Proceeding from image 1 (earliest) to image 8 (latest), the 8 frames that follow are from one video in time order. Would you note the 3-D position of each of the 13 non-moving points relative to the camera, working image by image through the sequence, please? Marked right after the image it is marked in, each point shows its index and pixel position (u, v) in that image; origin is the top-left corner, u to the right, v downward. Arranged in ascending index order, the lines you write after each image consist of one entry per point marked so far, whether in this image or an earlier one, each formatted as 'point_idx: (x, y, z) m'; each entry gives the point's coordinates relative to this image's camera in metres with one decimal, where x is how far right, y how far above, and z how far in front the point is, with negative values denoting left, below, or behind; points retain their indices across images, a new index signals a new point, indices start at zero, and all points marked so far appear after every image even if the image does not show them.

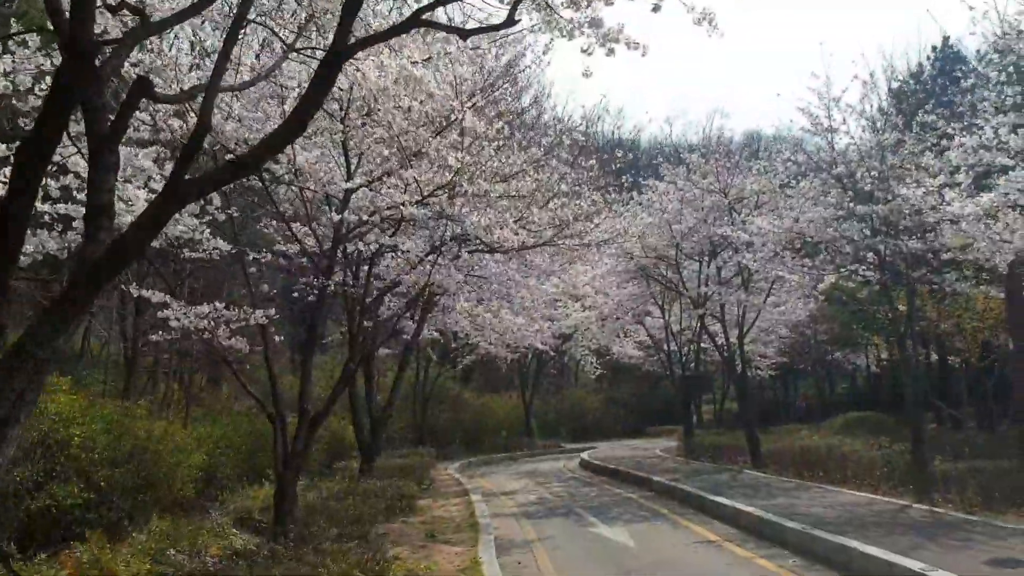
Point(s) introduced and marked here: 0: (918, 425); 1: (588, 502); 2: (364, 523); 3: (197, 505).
0: (+6.8, -2.3, +16.3) m
1: (+1.4, -4.0, +18.1) m
2: (-1.8, -2.9, +12.0) m
3: (-4.2, -2.9, +13.0) m
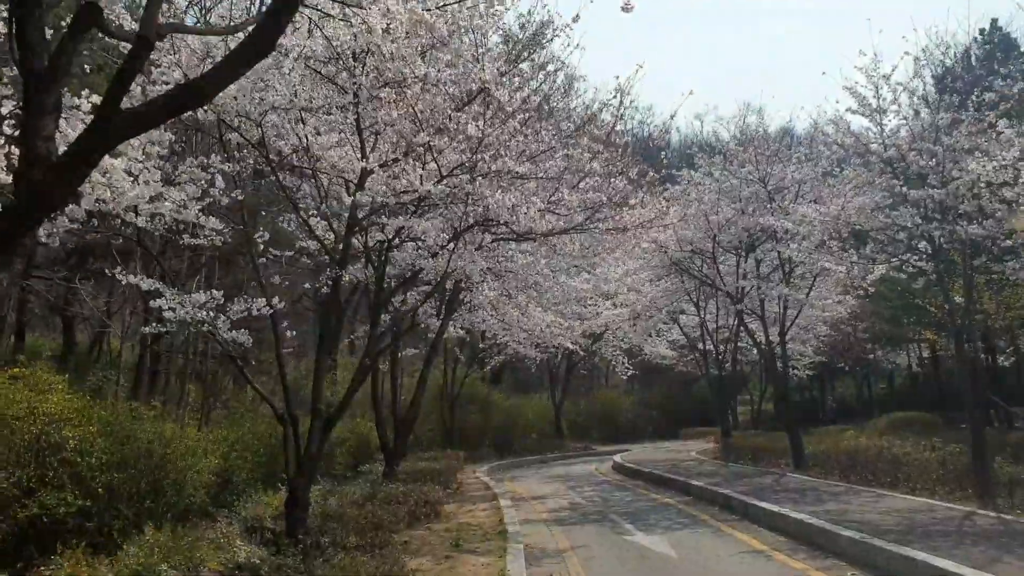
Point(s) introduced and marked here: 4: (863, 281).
0: (+7.3, -2.1, +15.2) m
1: (+2.0, -3.9, +17.2) m
2: (-1.5, -2.8, +11.2) m
3: (-3.8, -2.8, +12.3) m
4: (+6.0, +0.1, +16.7) m
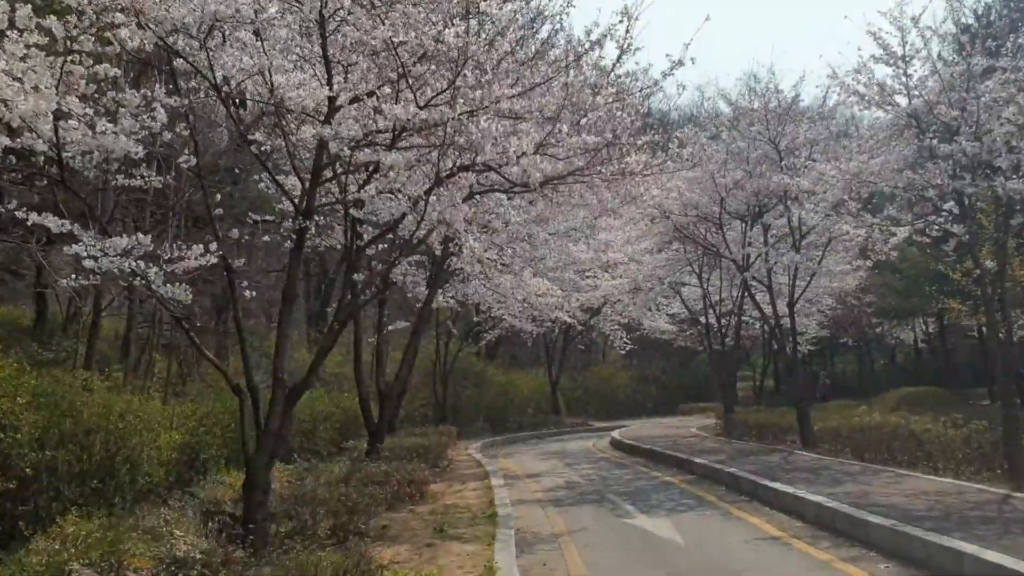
0: (+7.2, -1.6, +14.1) m
1: (+1.9, -3.3, +16.1) m
2: (-1.6, -2.4, +10.0) m
3: (-4.0, -2.3, +11.1) m
4: (+5.9, +0.7, +15.5) m
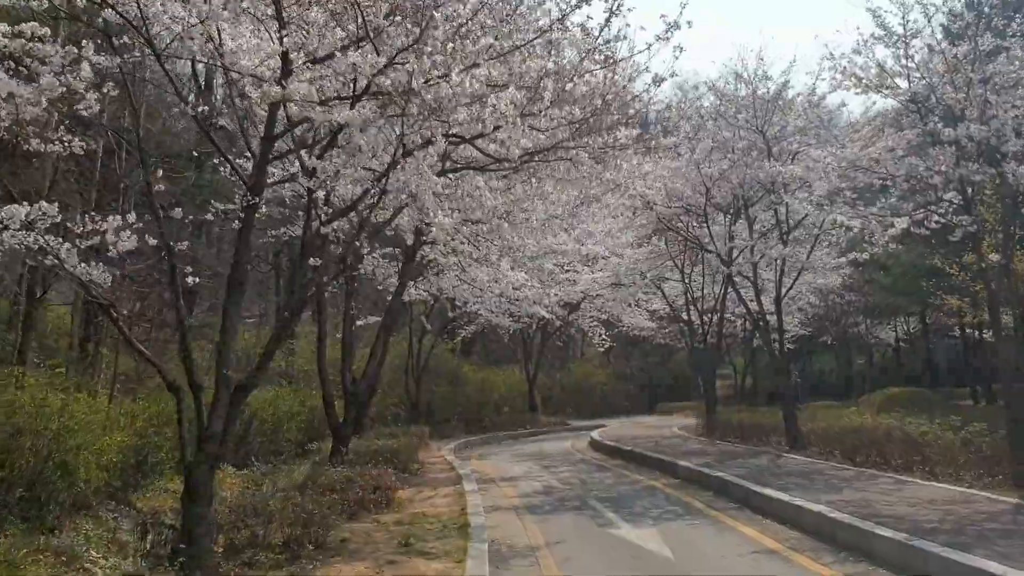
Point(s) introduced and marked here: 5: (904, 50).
0: (+6.8, -1.6, +13.3) m
1: (+1.5, -3.2, +15.2) m
2: (-1.8, -2.2, +9.0) m
3: (-4.2, -2.2, +10.1) m
4: (+5.6, +0.7, +14.7) m
5: (+5.4, +3.3, +13.3) m
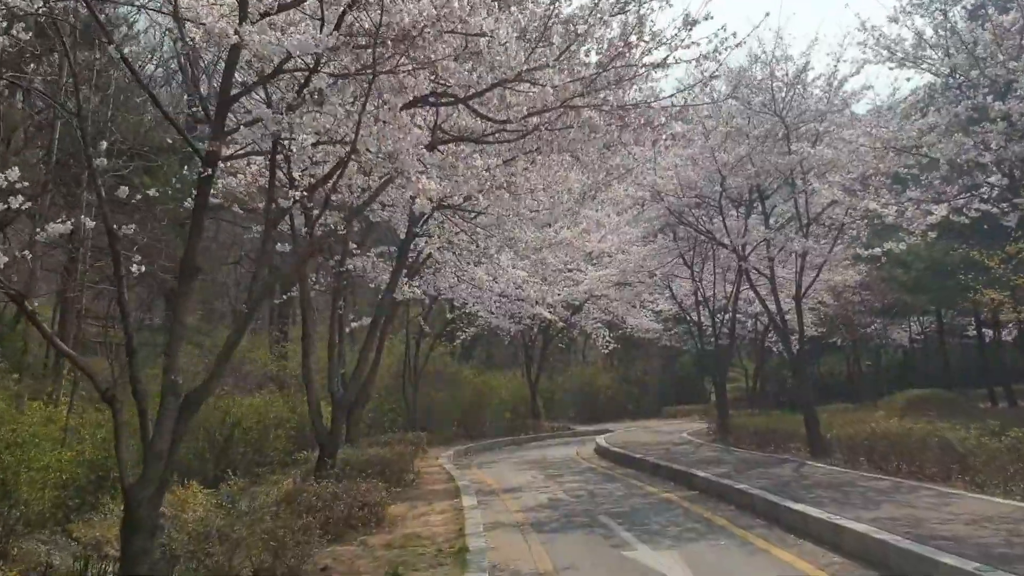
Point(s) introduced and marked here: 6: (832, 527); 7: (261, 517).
0: (+6.9, -1.5, +12.1) m
1: (+1.5, -3.1, +13.9) m
2: (-1.8, -2.2, +7.8) m
3: (-4.2, -2.1, +8.8) m
4: (+5.6, +0.8, +13.4) m
5: (+5.4, +3.4, +12.1) m
6: (+3.2, -2.4, +9.9) m
7: (-2.4, -2.2, +9.4) m
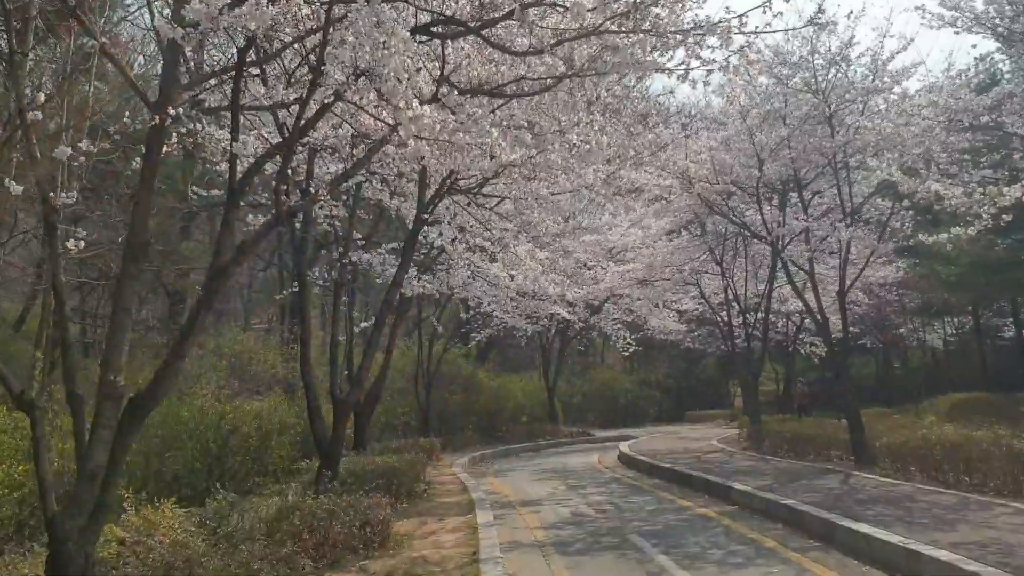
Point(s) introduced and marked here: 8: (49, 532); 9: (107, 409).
0: (+7.1, -1.3, +10.6) m
1: (+1.8, -3.0, +12.5) m
2: (-1.6, -2.1, +6.5) m
3: (-4.0, -2.0, +7.5) m
4: (+5.8, +0.9, +12.0) m
5: (+5.6, +3.5, +10.7) m
6: (+3.4, -2.3, +8.5) m
7: (-2.3, -2.1, +8.1) m
8: (-2.4, -1.3, +5.1) m
9: (-2.2, -0.7, +5.3) m
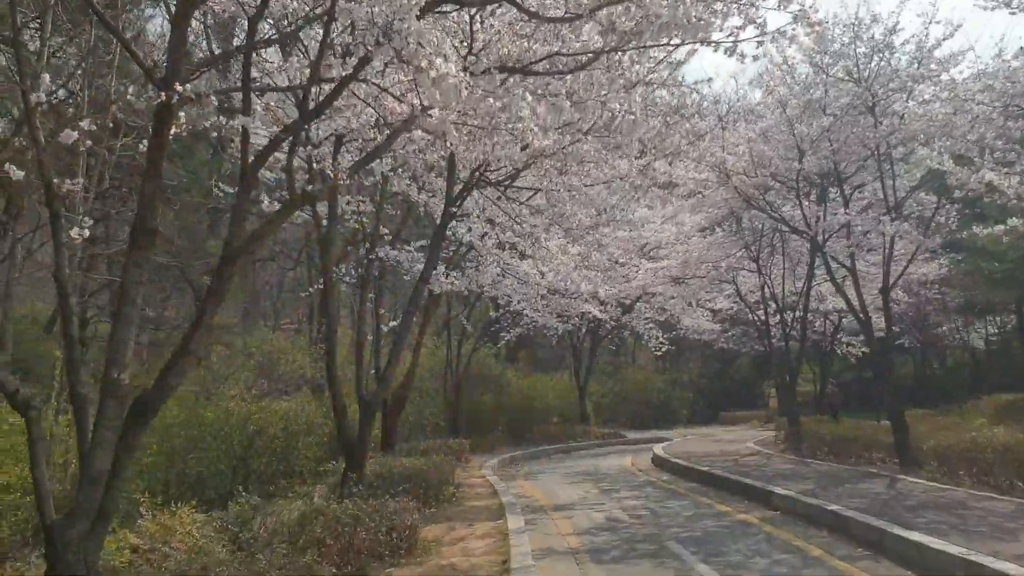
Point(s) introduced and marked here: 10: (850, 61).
0: (+7.4, -1.3, +9.9) m
1: (+2.2, -3.0, +12.0) m
2: (-1.4, -2.0, +6.1) m
3: (-3.8, -2.0, +7.2) m
4: (+6.2, +1.0, +11.4) m
5: (+5.9, +3.5, +10.1) m
6: (+3.7, -2.3, +8.0) m
7: (-2.0, -2.1, +7.8) m
8: (-2.2, -1.3, +4.8) m
9: (-2.0, -0.6, +4.9) m
10: (+5.4, +3.6, +15.5) m
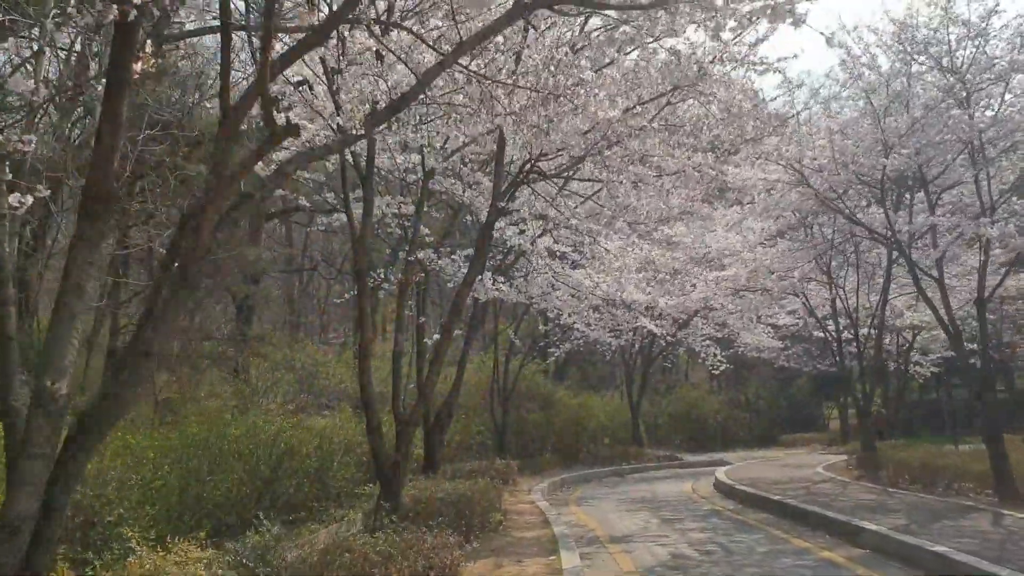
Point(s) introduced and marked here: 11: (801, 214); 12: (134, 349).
0: (+7.9, -1.3, +8.2) m
1: (+2.7, -3.0, +10.6) m
2: (-1.1, -2.0, +4.8) m
3: (-3.4, -2.0, +6.0) m
4: (+6.8, +0.9, +9.8) m
5: (+6.4, +3.5, +8.5) m
6: (+4.1, -2.3, +6.4) m
7: (-1.6, -2.0, +6.5) m
8: (-2.0, -1.2, +3.5) m
9: (-1.8, -0.5, +3.7) m
10: (+6.2, +3.5, +14.0) m
11: (+5.0, +1.3, +16.7) m
12: (-1.4, -0.2, +4.0) m
